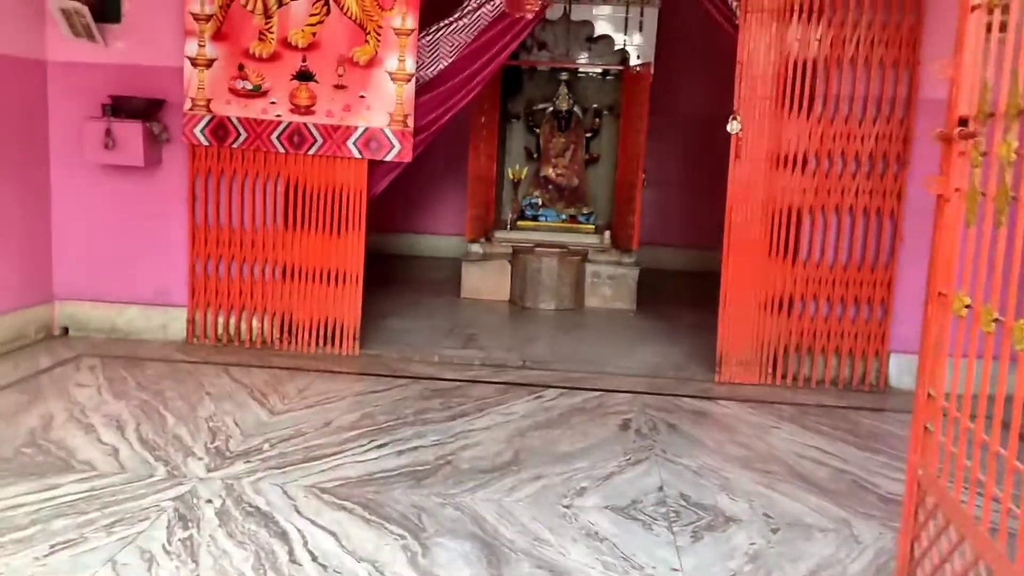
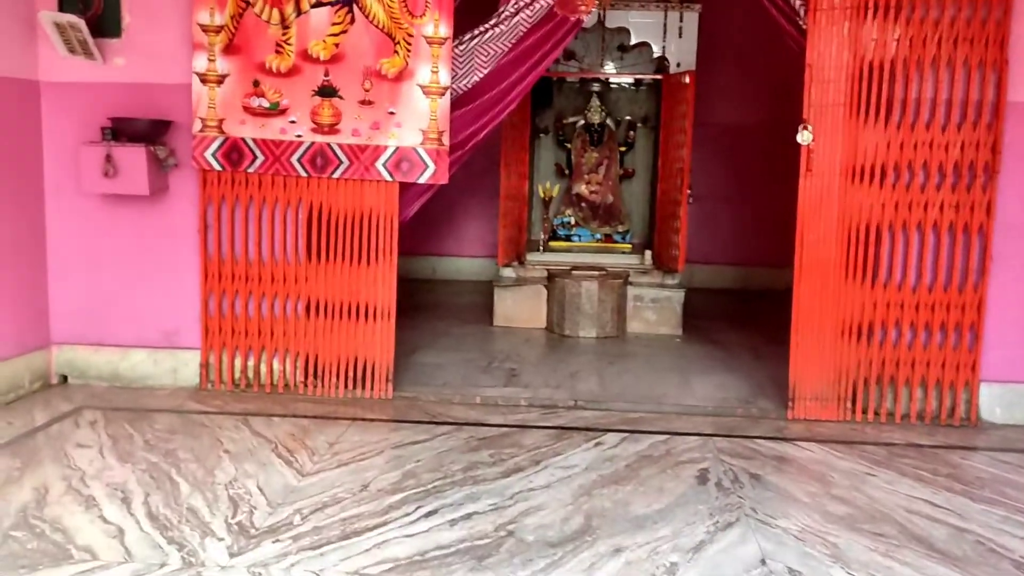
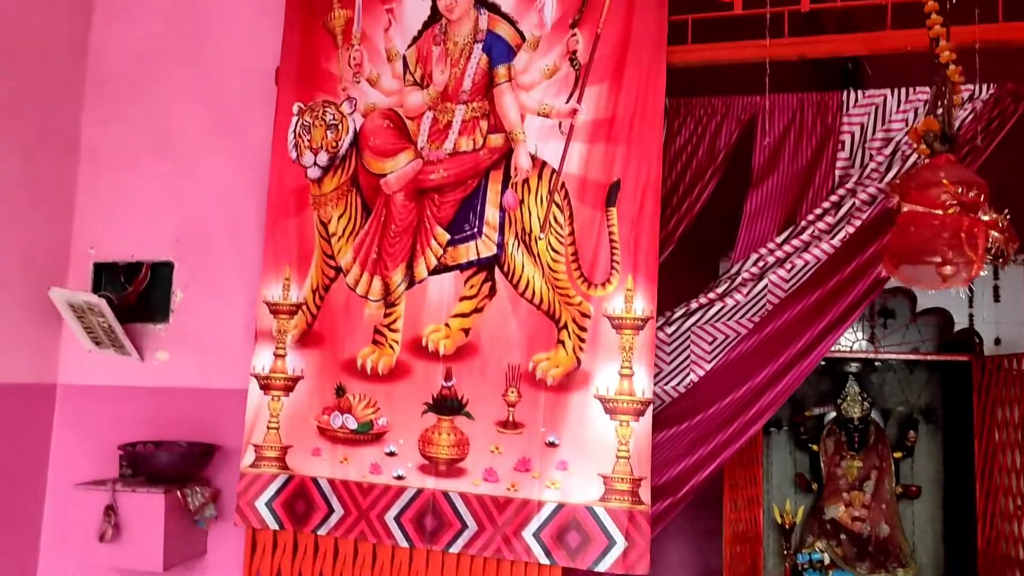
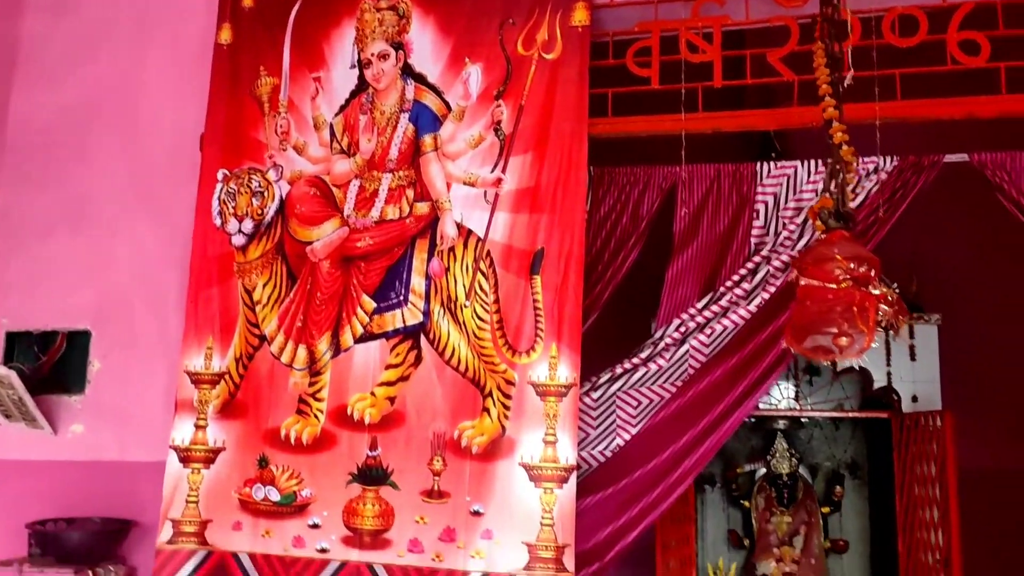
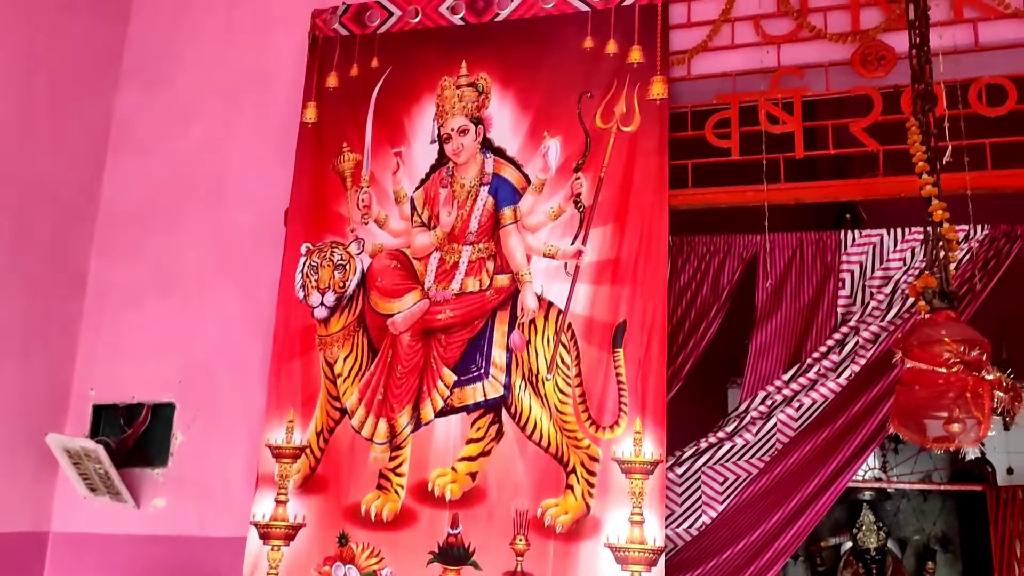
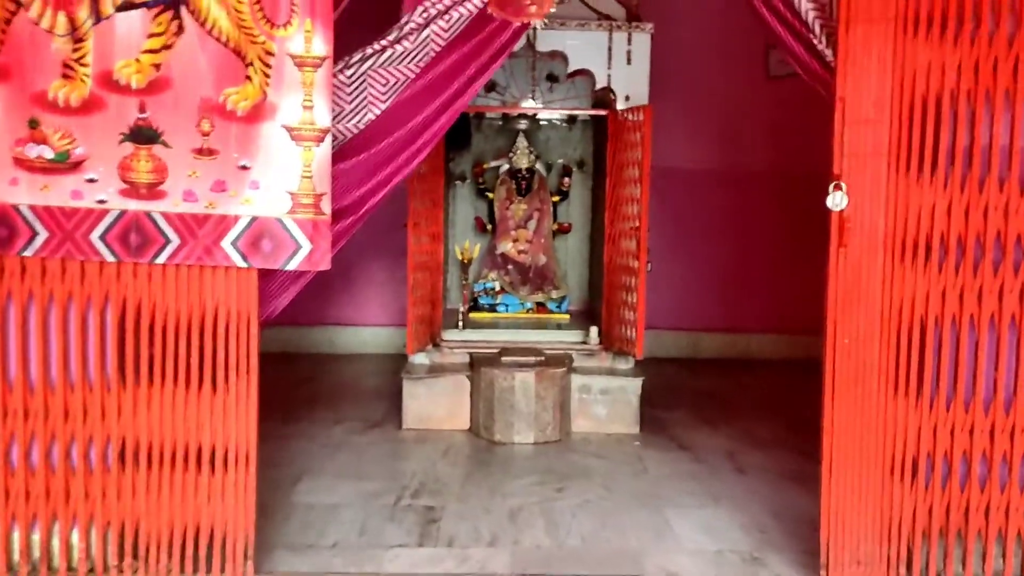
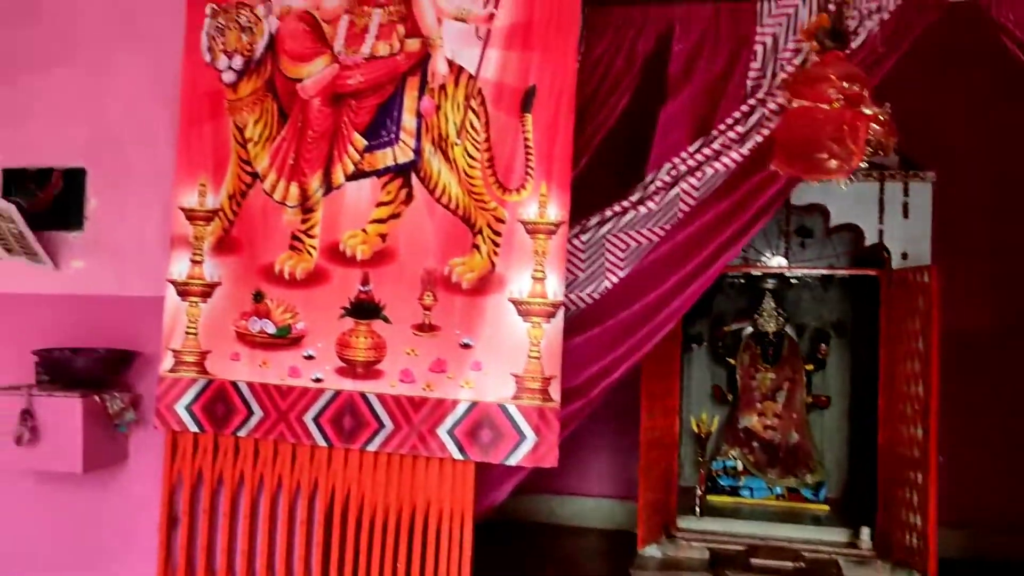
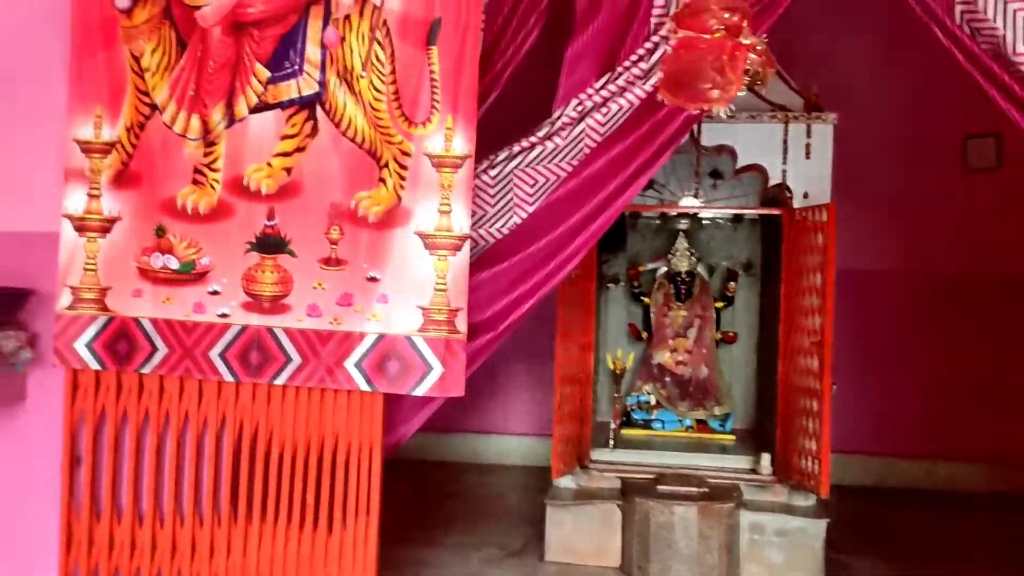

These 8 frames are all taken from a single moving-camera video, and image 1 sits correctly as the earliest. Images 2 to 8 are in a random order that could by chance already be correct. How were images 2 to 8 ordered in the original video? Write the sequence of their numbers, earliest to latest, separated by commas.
2, 6, 8, 7, 3, 5, 4
